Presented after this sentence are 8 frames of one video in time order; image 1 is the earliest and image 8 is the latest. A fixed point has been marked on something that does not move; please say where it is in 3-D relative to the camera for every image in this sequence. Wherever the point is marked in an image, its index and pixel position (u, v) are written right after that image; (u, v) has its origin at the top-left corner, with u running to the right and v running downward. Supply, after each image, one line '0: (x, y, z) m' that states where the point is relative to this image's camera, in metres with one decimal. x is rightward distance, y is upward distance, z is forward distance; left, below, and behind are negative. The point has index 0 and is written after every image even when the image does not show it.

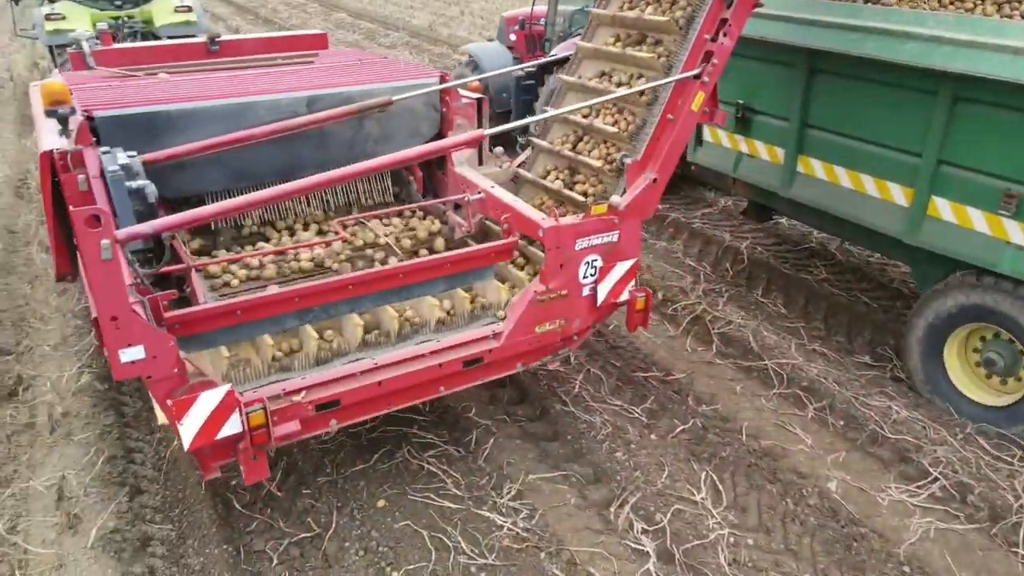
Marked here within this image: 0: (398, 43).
0: (-2.2, +4.7, +14.0) m
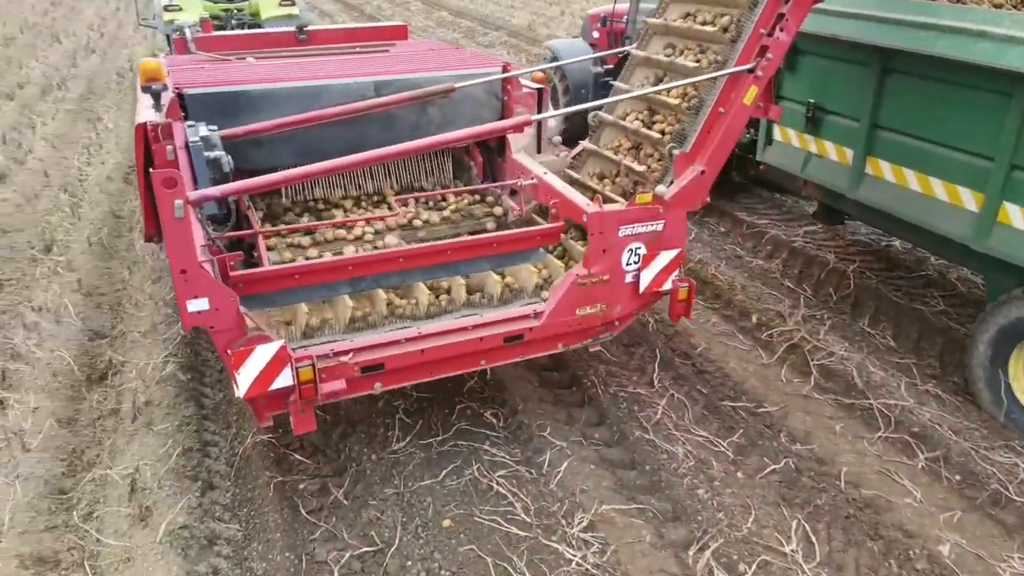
0: (-0.3, +4.7, +13.9) m
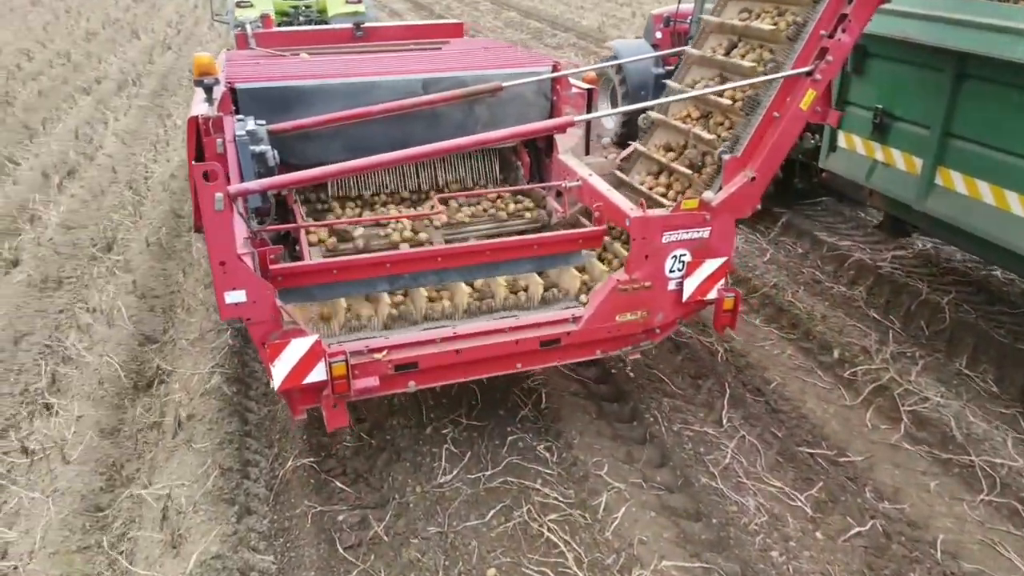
0: (+1.0, +4.6, +13.6) m
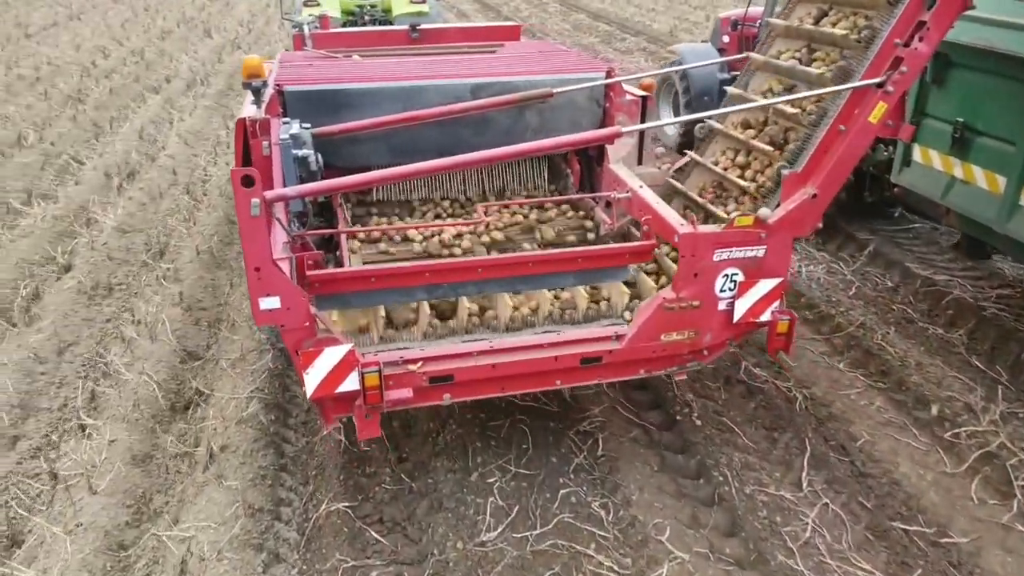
0: (+2.2, +4.4, +13.2) m
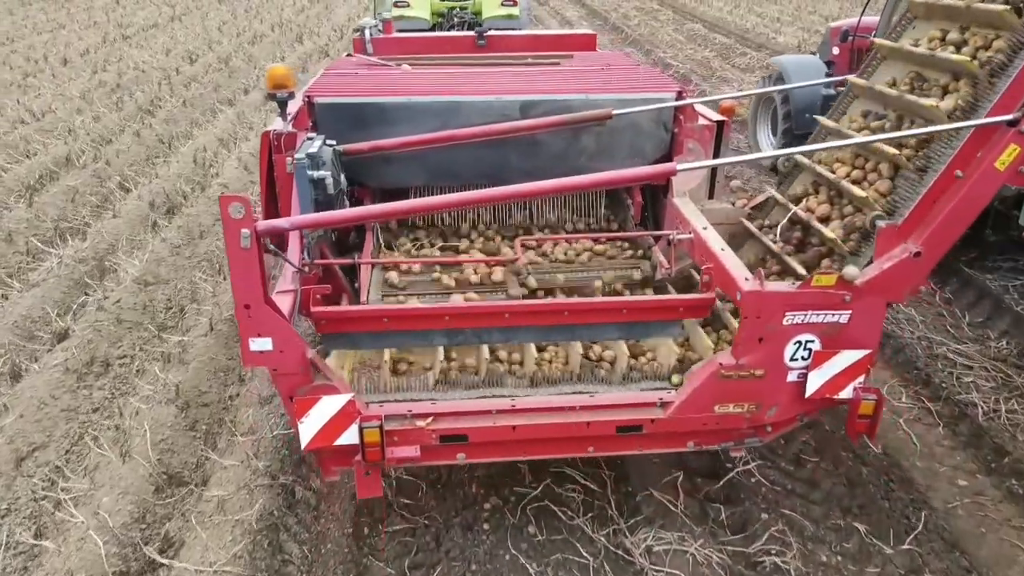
0: (+3.9, +3.6, +11.7) m
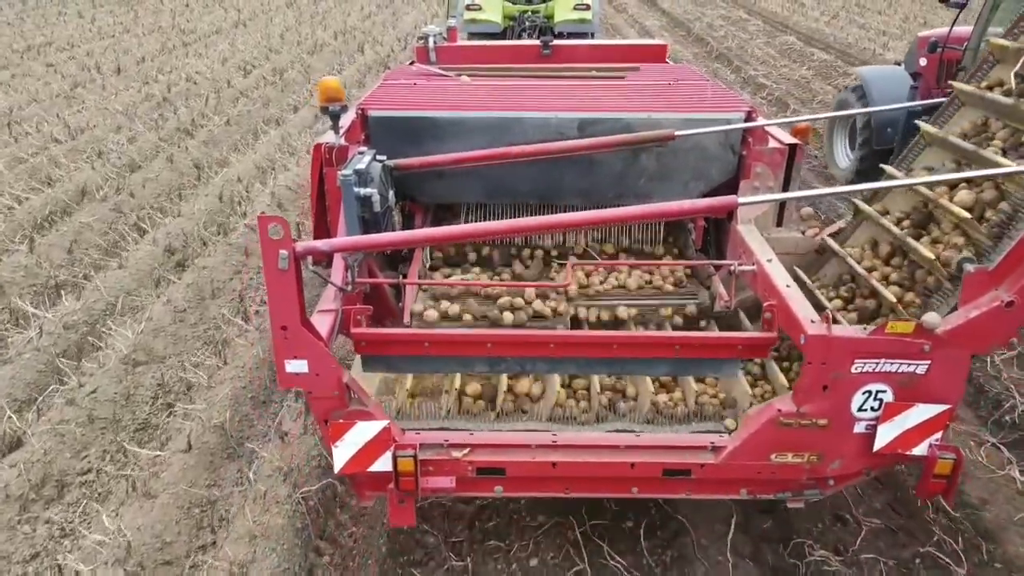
0: (+5.0, +2.9, +10.3) m
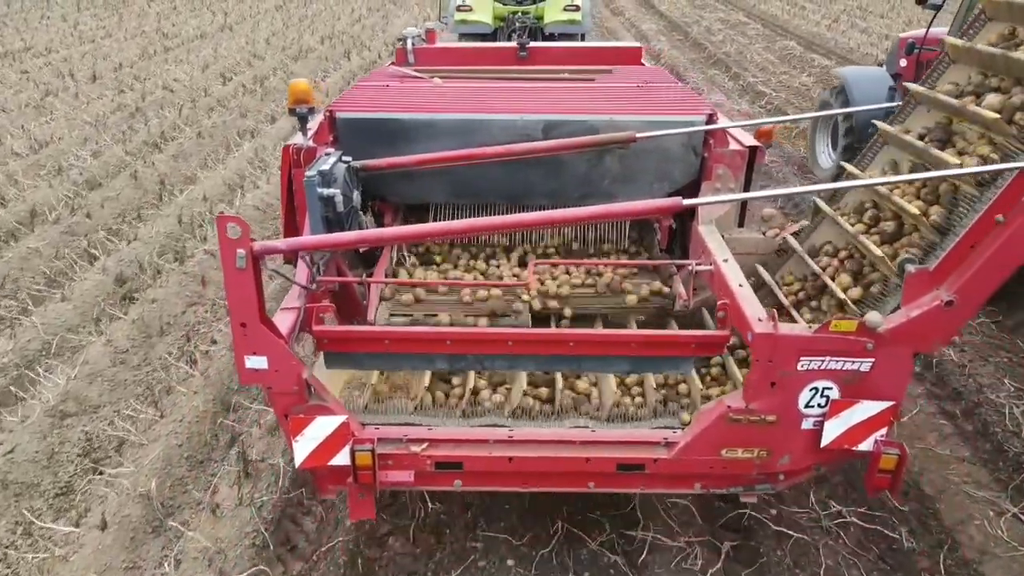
0: (+4.9, +2.6, +9.9) m
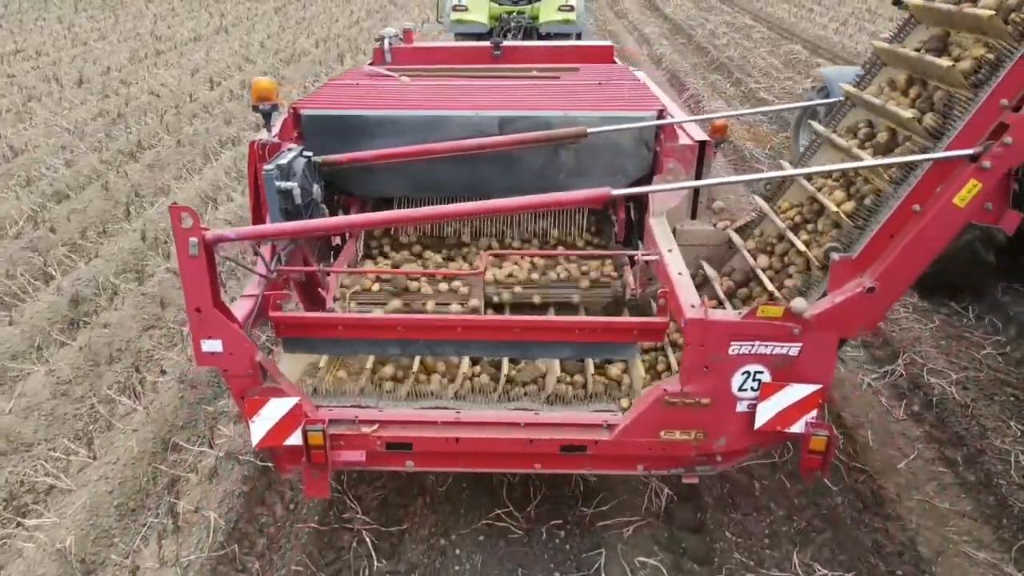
0: (+4.8, +2.4, +9.6) m
